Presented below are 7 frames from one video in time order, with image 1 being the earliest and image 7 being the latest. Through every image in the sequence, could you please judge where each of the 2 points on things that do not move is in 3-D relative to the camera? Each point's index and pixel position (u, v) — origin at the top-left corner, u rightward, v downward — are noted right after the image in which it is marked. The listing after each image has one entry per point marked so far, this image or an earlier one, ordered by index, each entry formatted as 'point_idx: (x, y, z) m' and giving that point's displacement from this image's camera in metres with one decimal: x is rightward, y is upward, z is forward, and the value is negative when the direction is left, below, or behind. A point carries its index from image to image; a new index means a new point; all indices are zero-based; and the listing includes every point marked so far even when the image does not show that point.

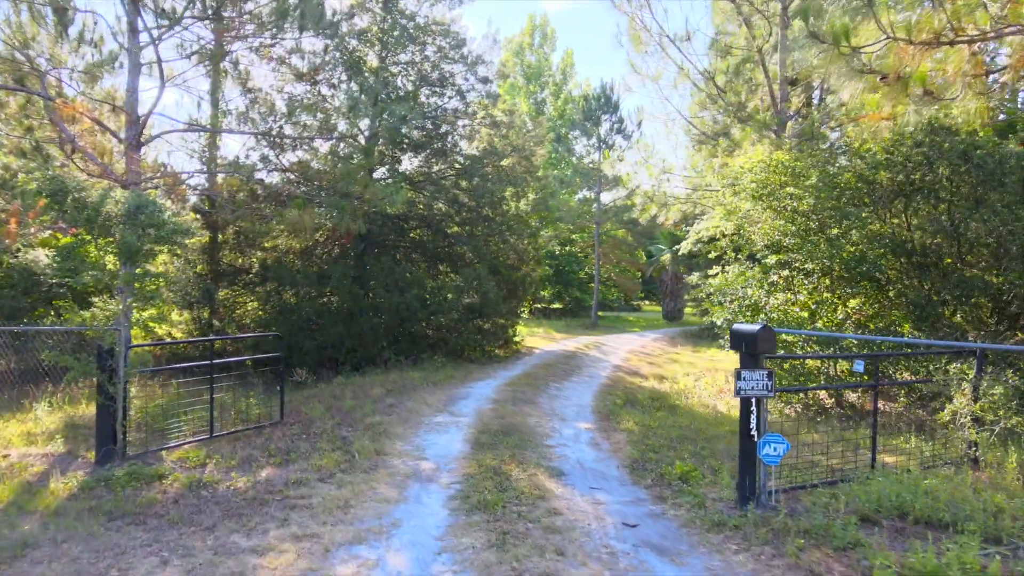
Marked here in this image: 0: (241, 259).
0: (-4.6, +0.5, +12.5) m
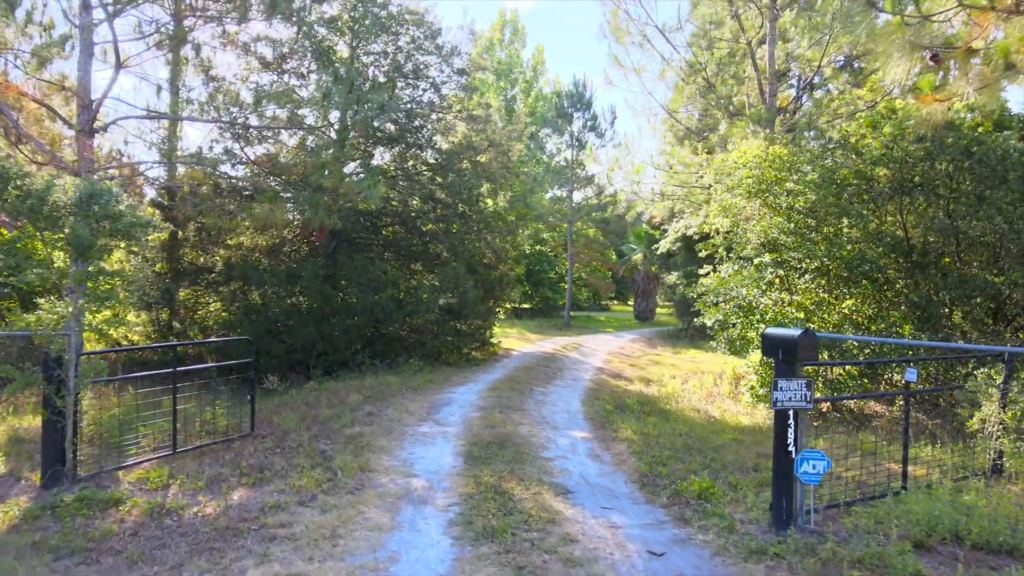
0: (-5.0, +0.5, +11.7) m
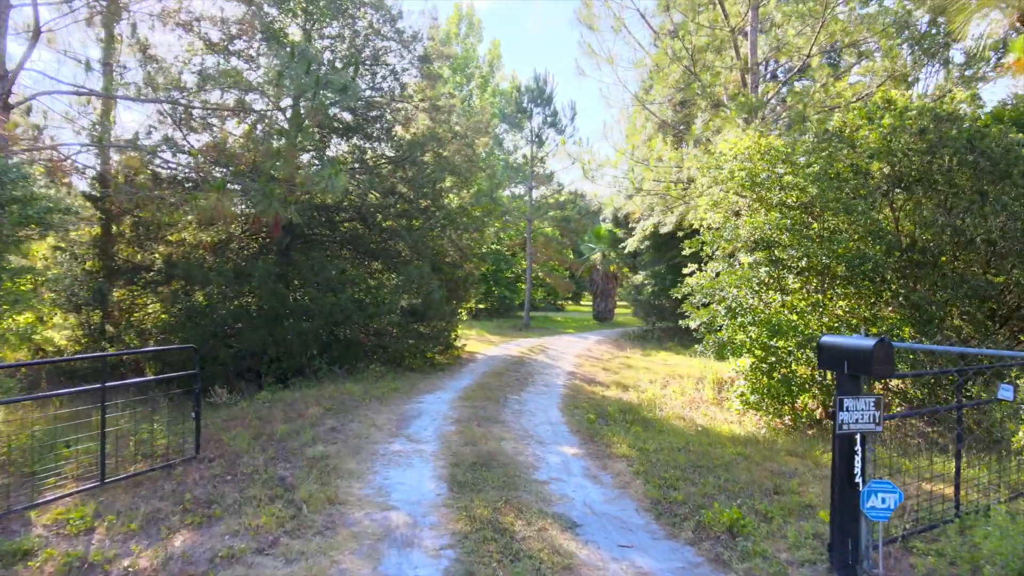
0: (-5.4, +0.5, +10.7) m
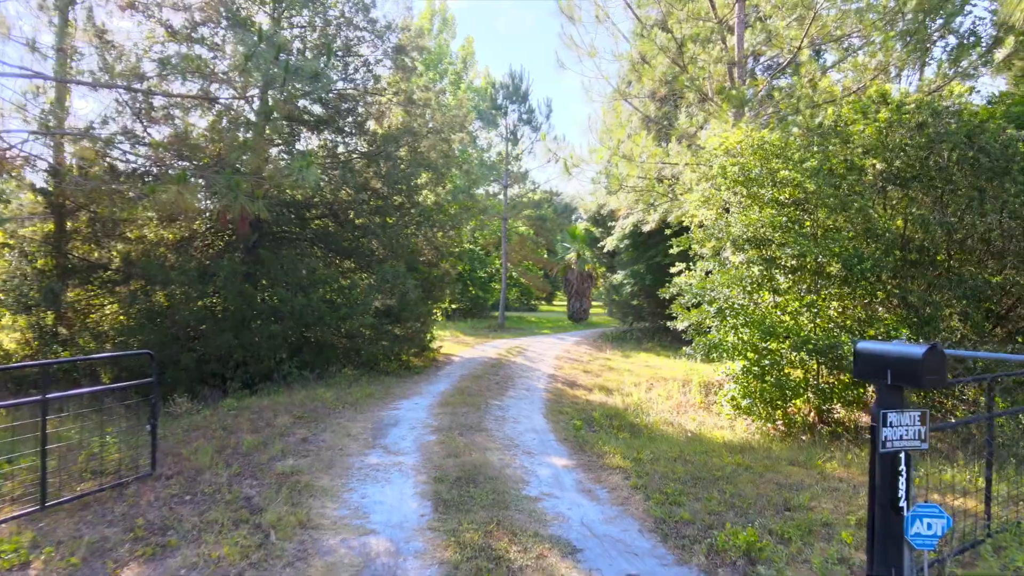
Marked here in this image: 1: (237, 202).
0: (-5.7, +0.5, +10.0) m
1: (-3.4, +1.0, +8.9) m
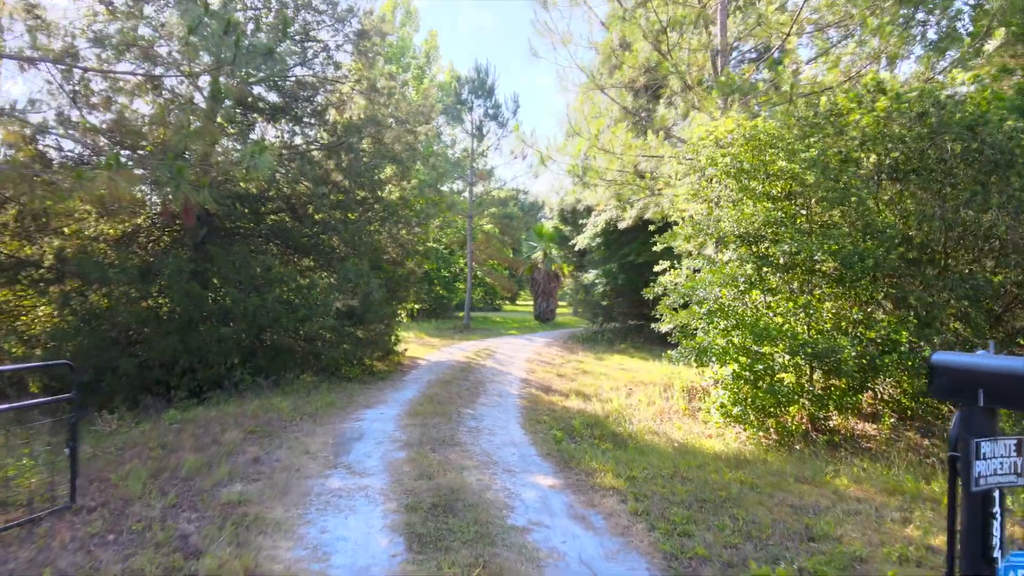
0: (-6.0, +0.5, +9.1) m
1: (-3.7, +1.1, +8.1) m
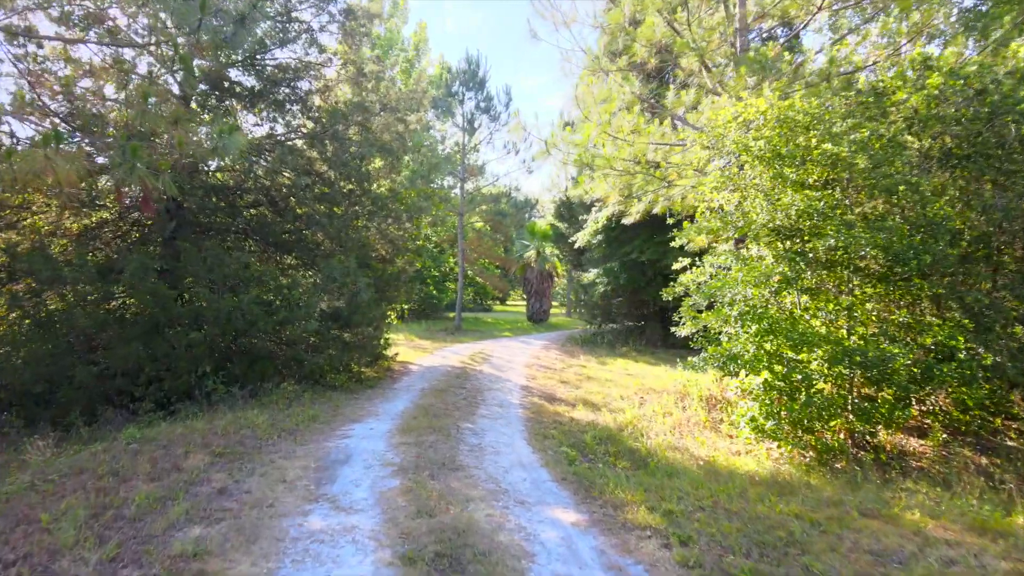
0: (-6.0, +0.5, +8.1) m
1: (-3.6, +1.1, +7.2) m
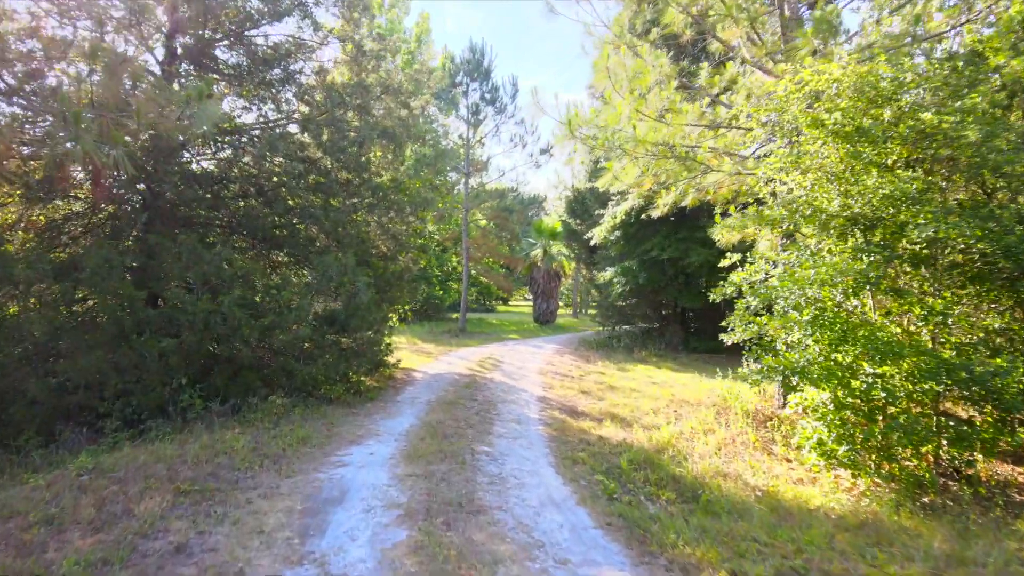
0: (-5.8, +0.5, +7.1) m
1: (-3.4, +1.1, +6.2) m
